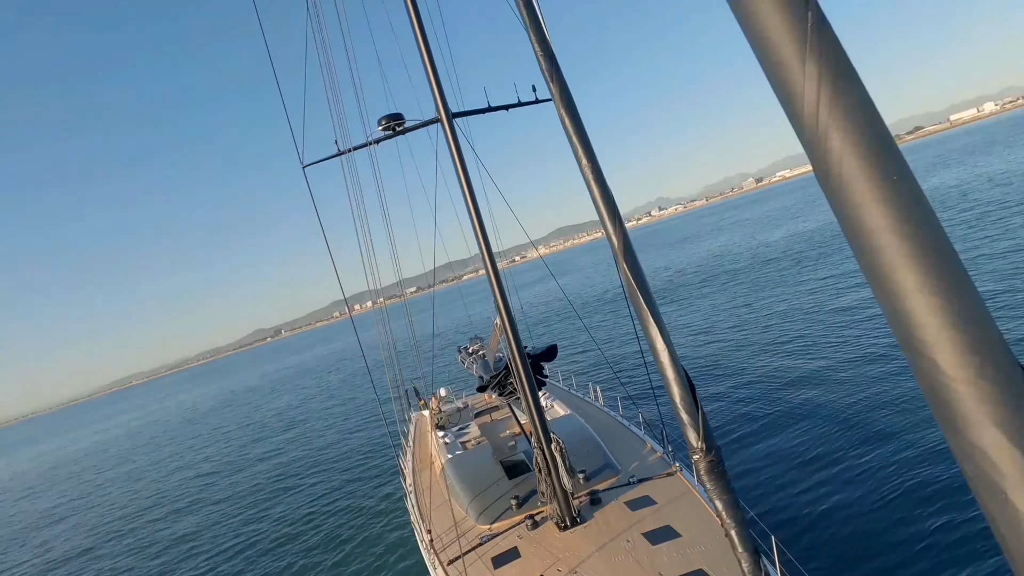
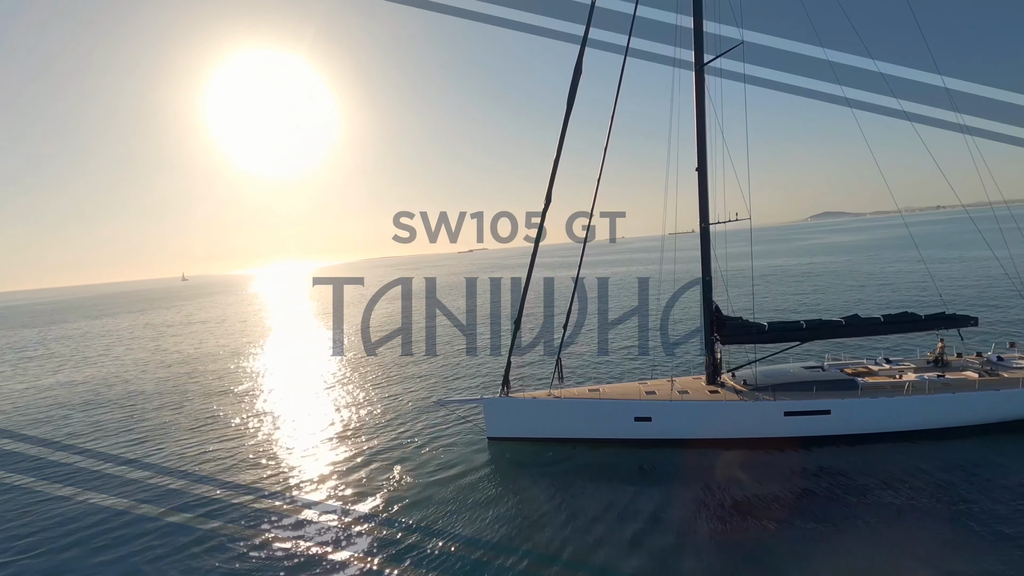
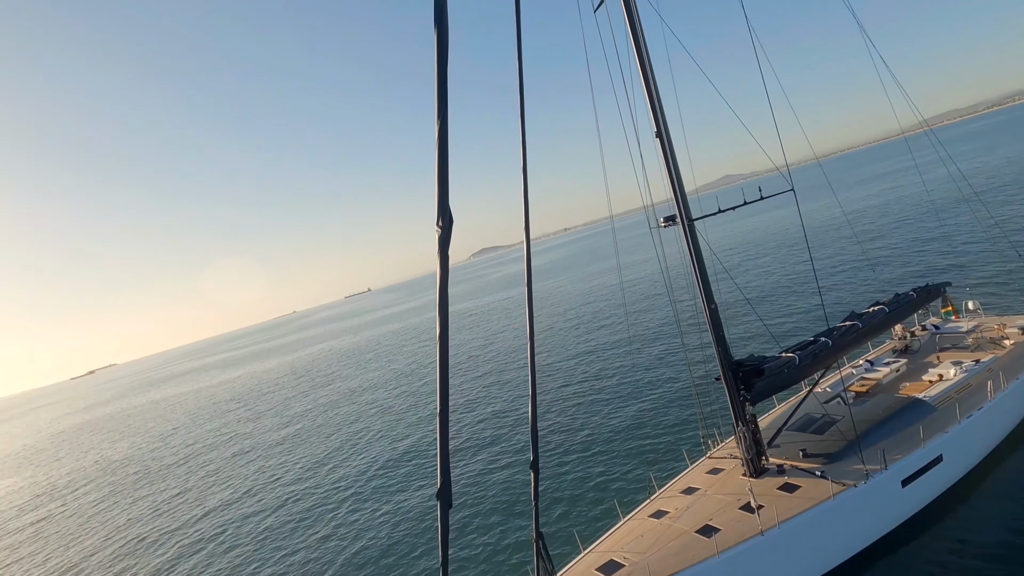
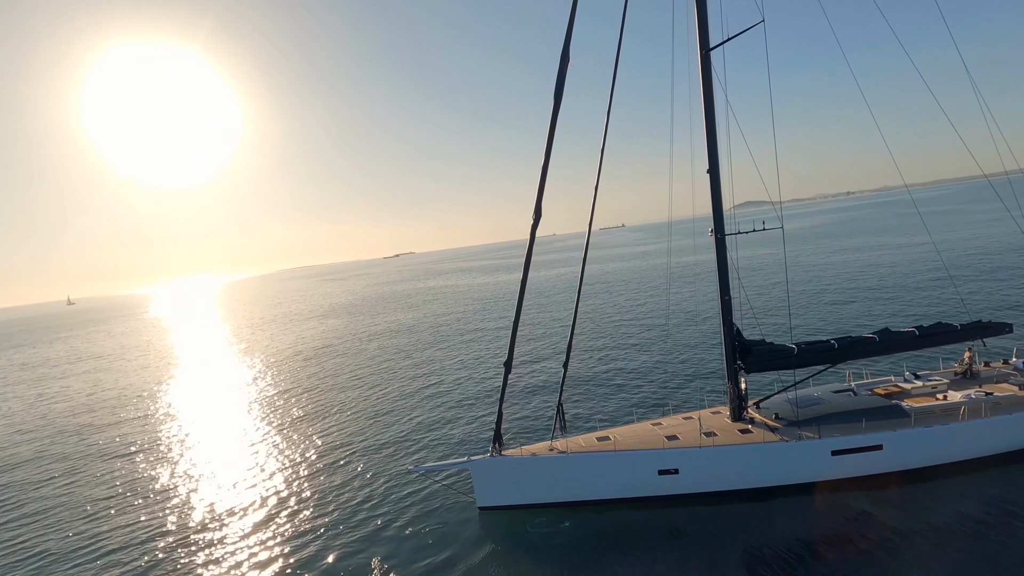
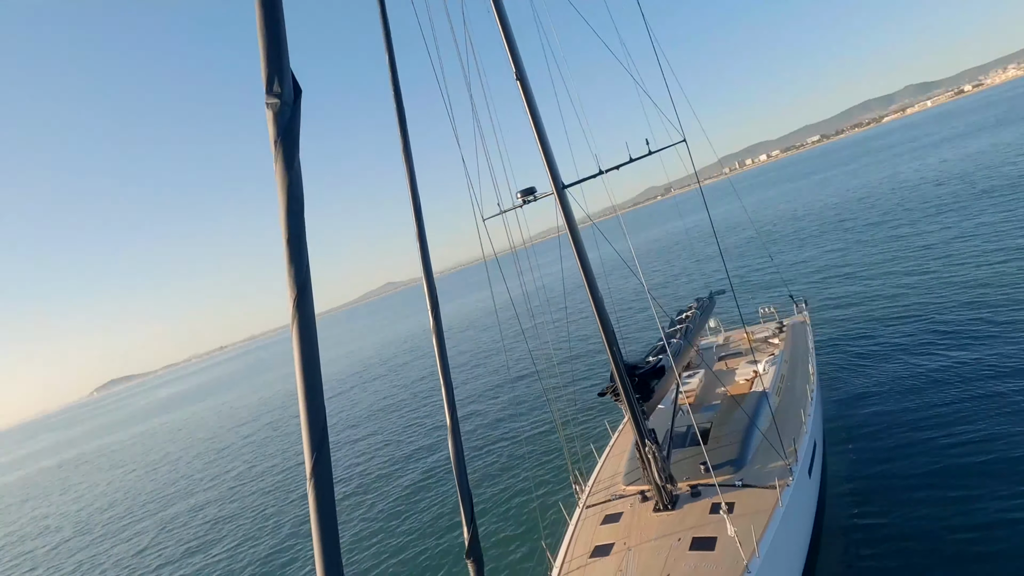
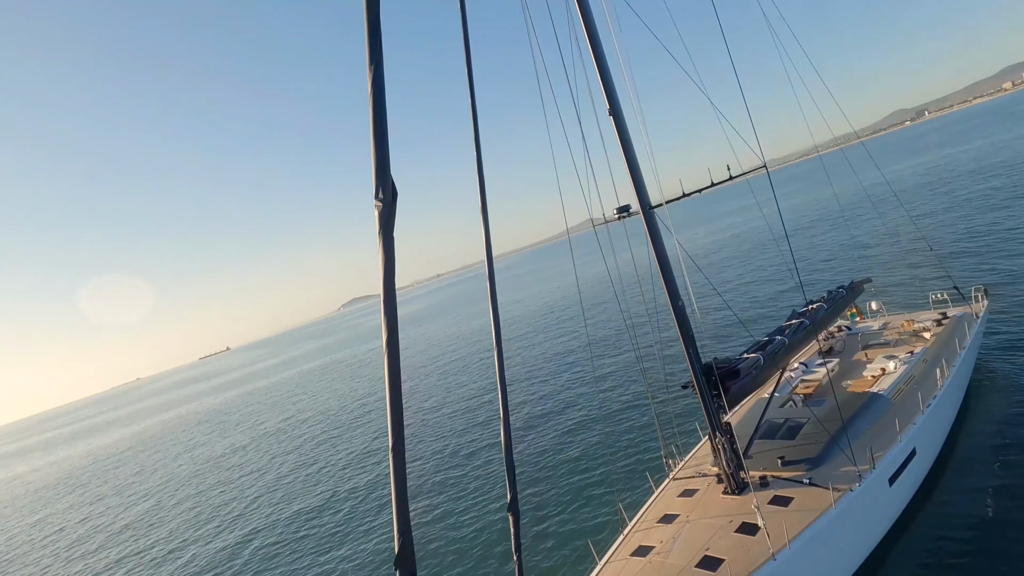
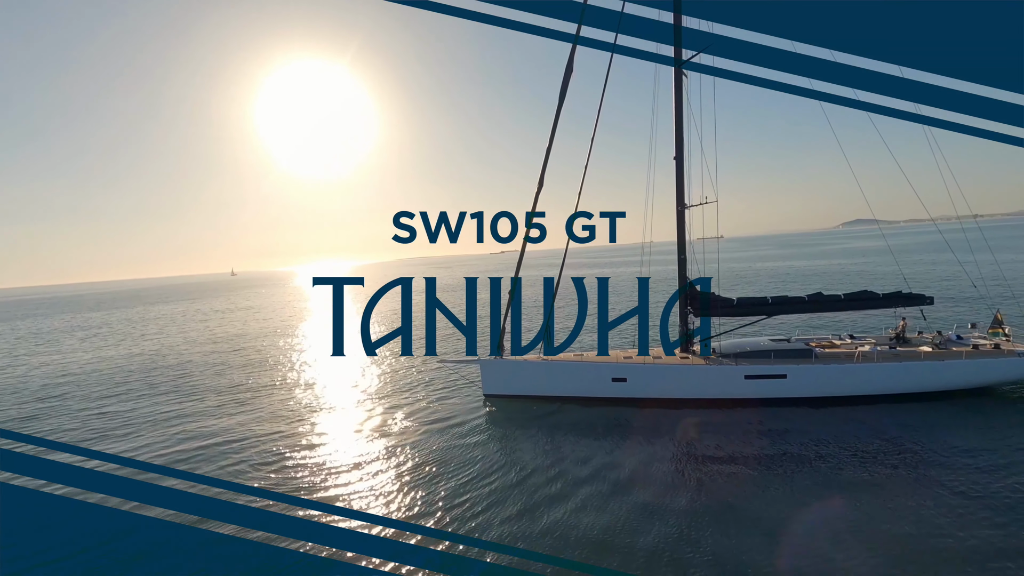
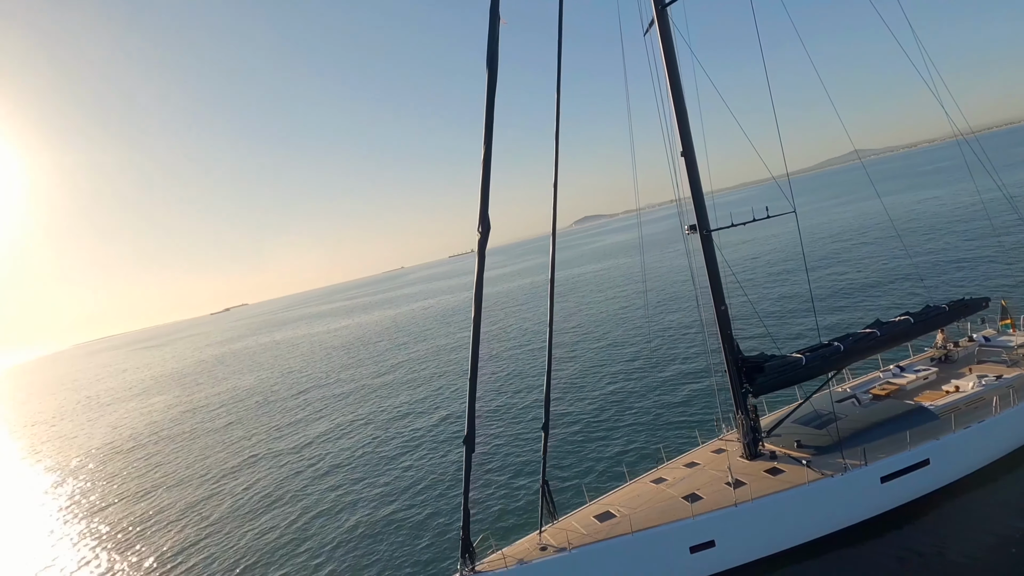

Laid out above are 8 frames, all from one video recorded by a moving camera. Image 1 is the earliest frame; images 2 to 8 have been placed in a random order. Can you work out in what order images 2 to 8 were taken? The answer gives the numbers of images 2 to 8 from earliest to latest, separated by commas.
5, 6, 3, 8, 4, 2, 7
